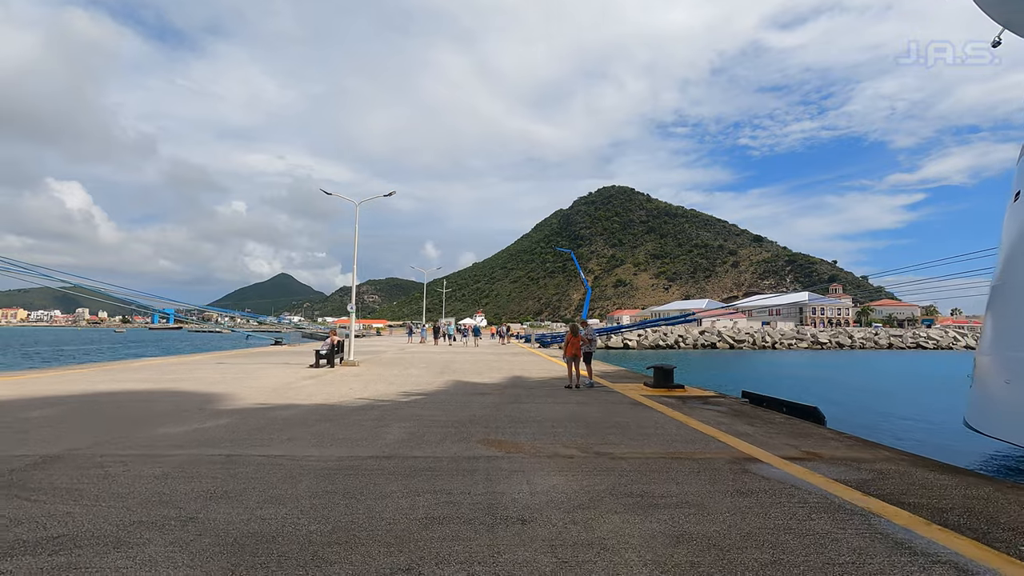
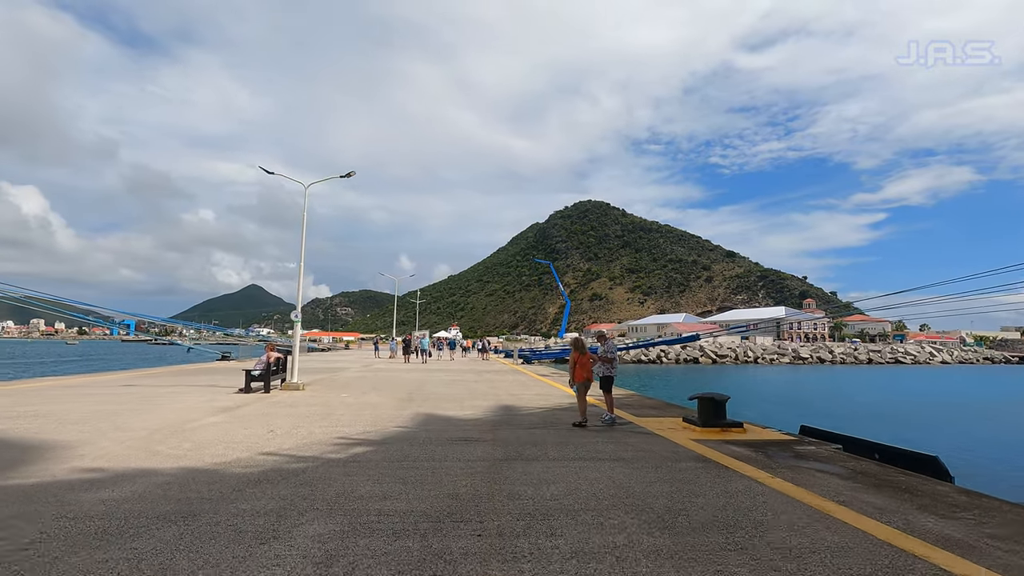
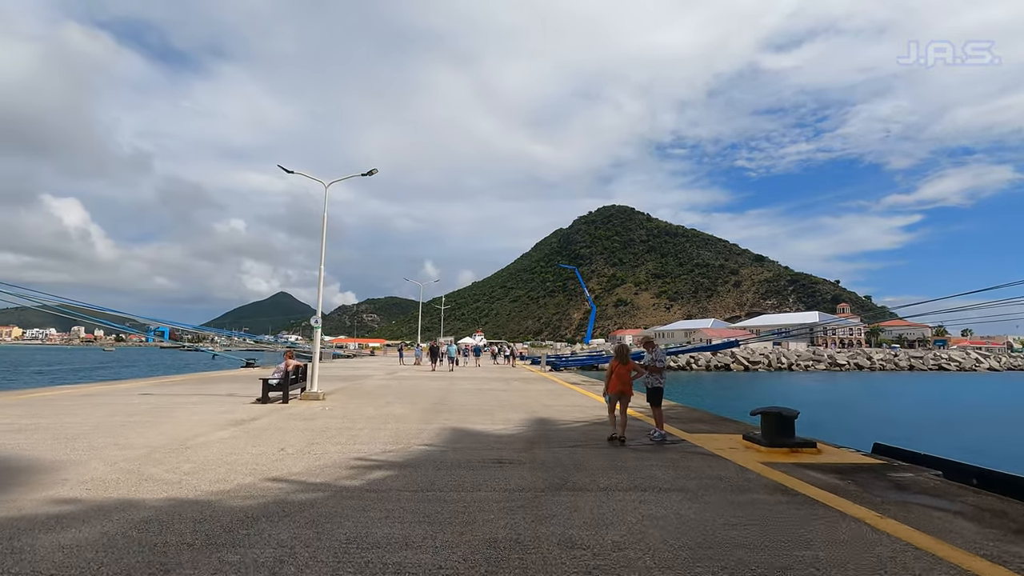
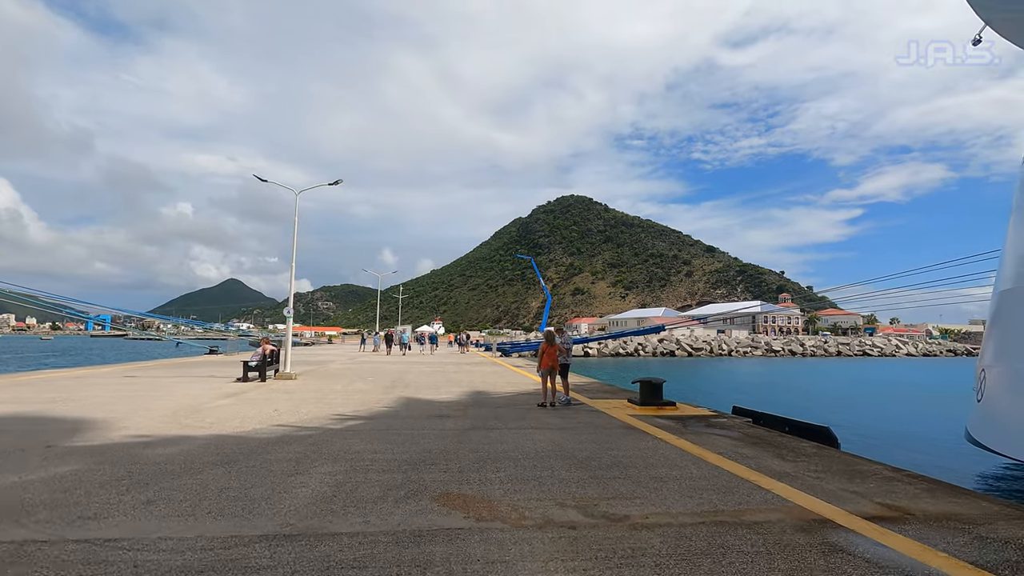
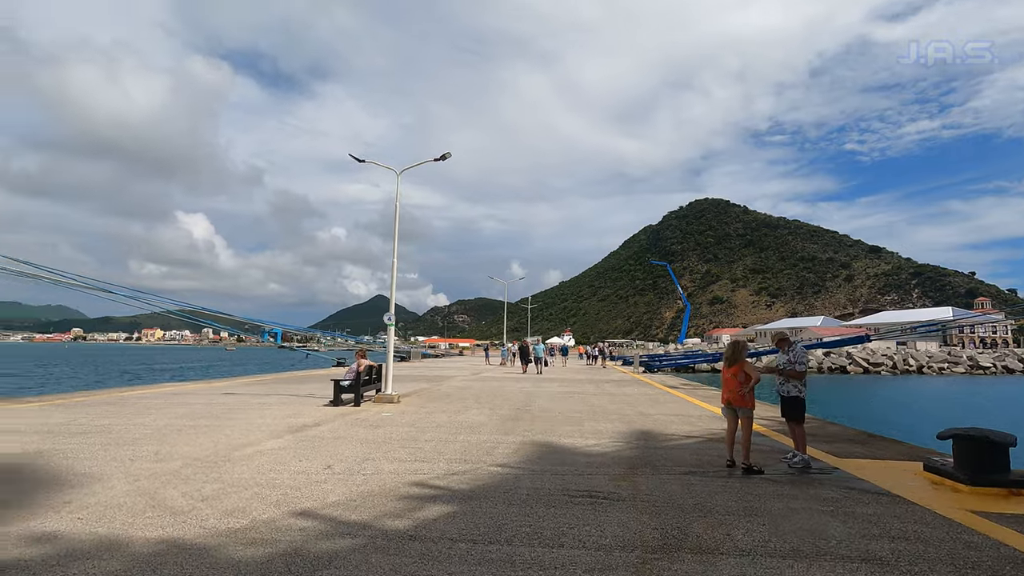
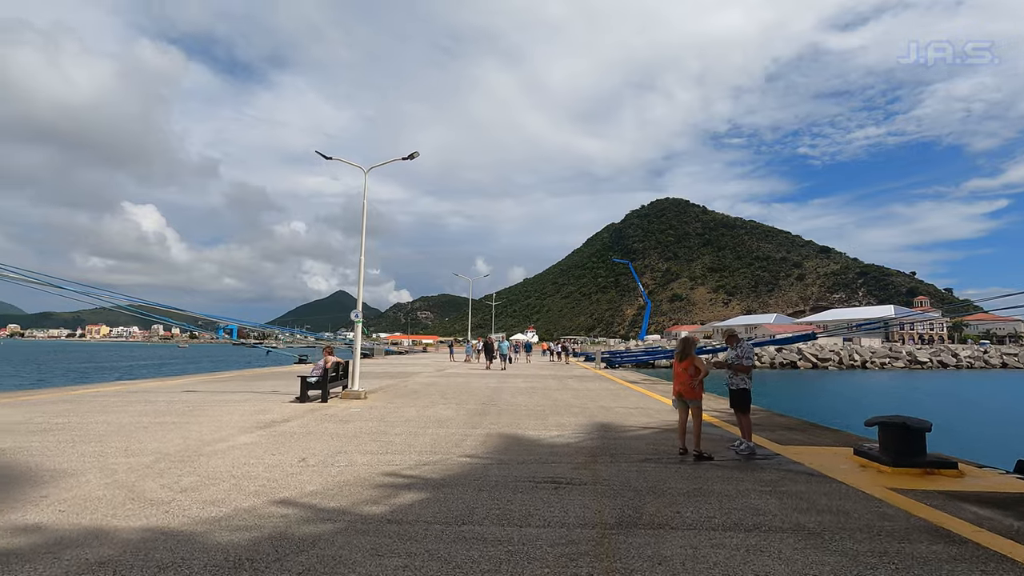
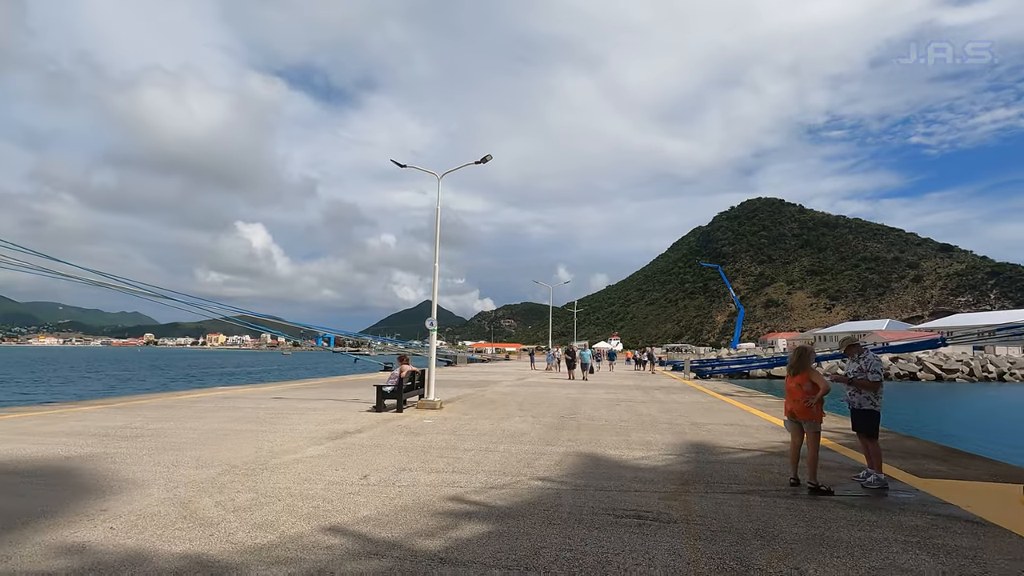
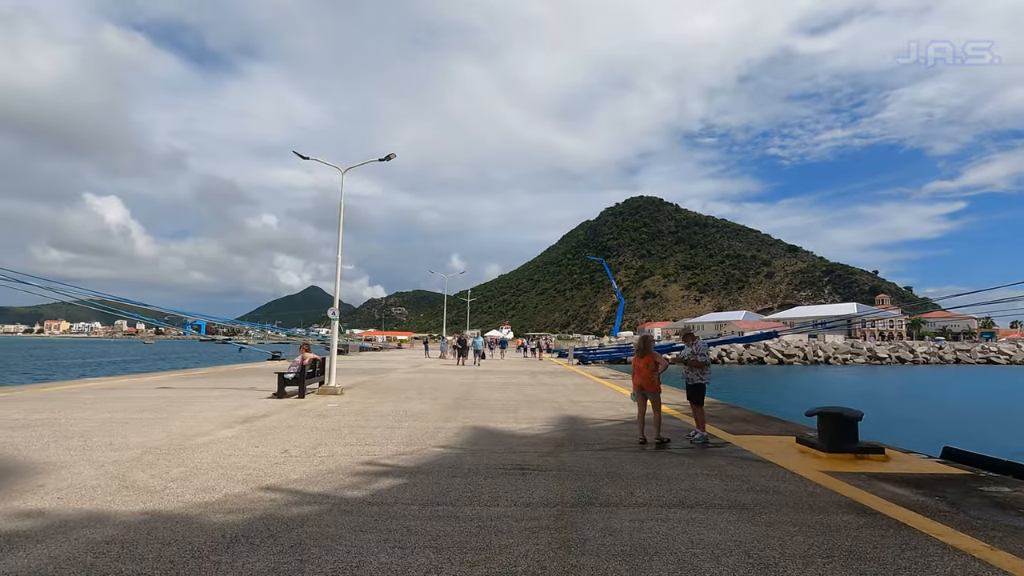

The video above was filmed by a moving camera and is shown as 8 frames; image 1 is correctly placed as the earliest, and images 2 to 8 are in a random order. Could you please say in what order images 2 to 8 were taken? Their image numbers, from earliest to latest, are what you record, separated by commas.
4, 2, 3, 8, 6, 5, 7
